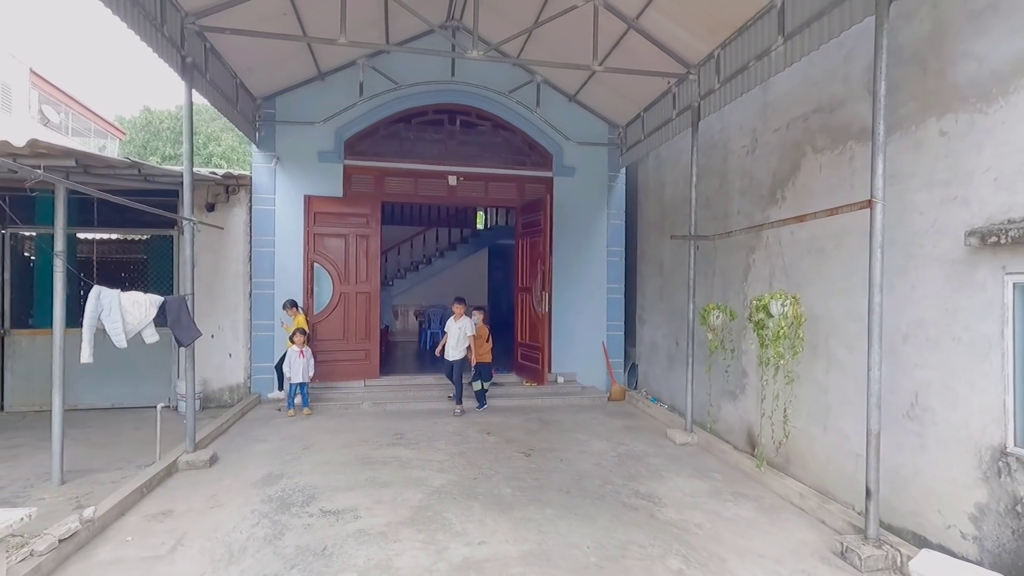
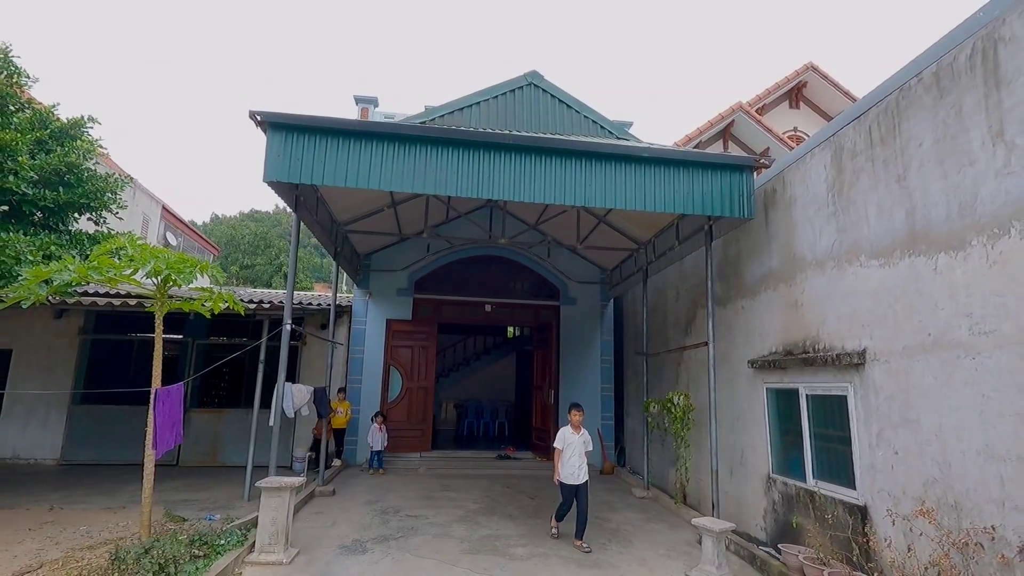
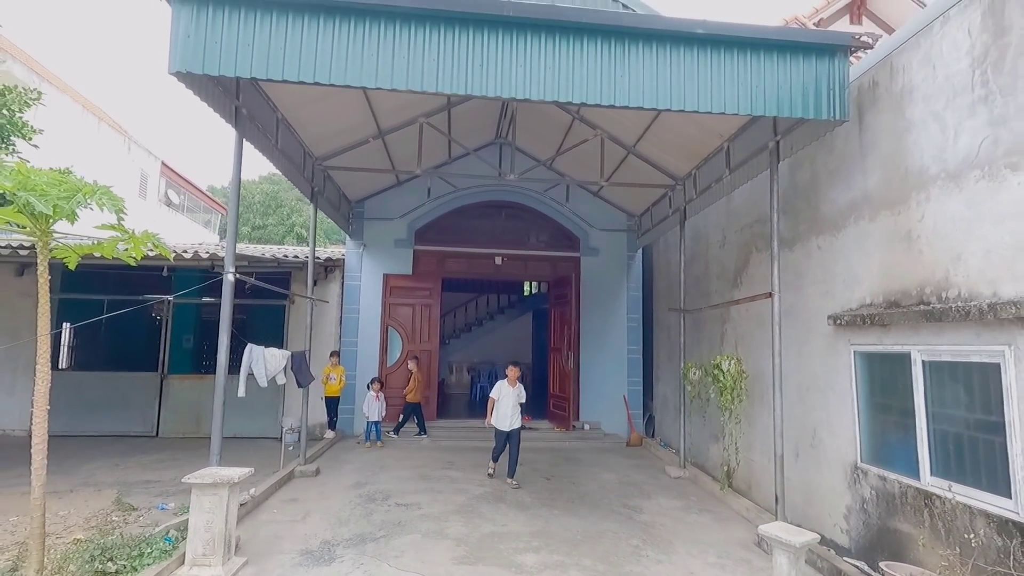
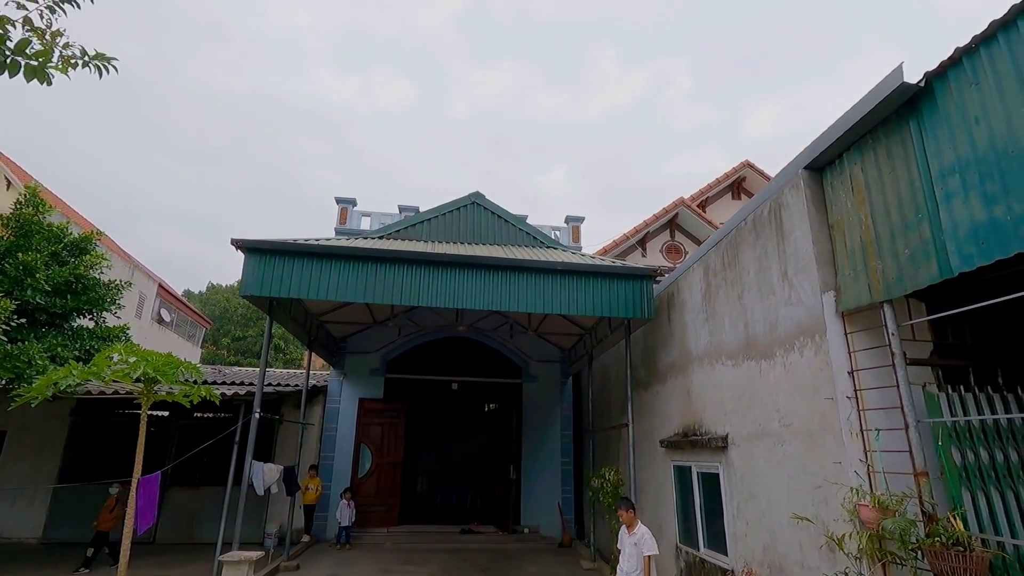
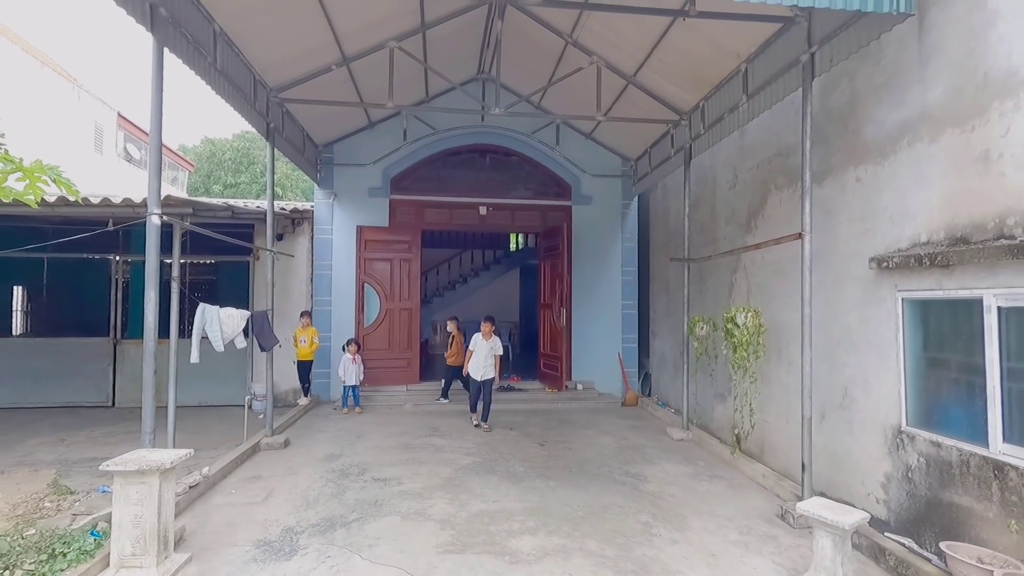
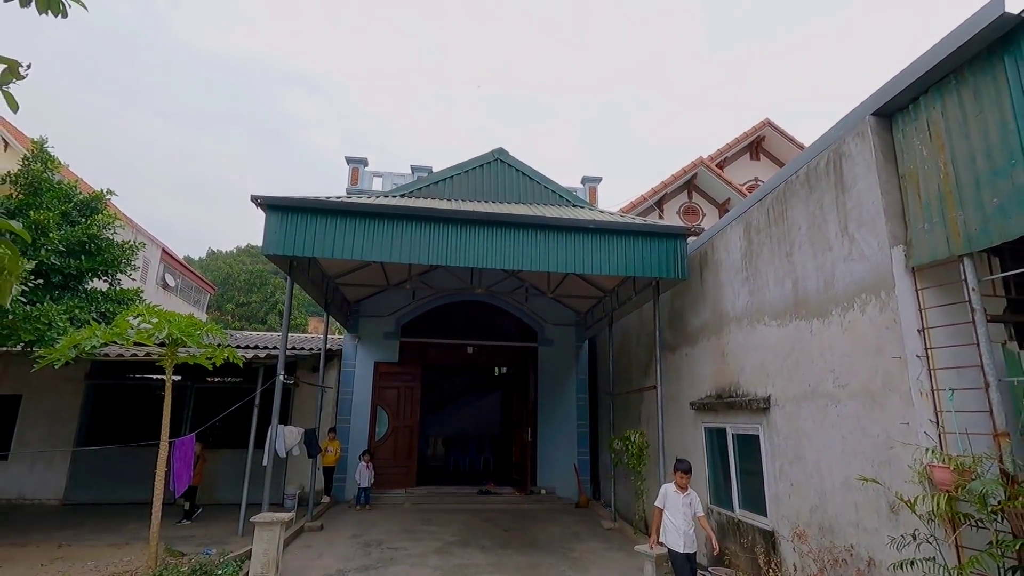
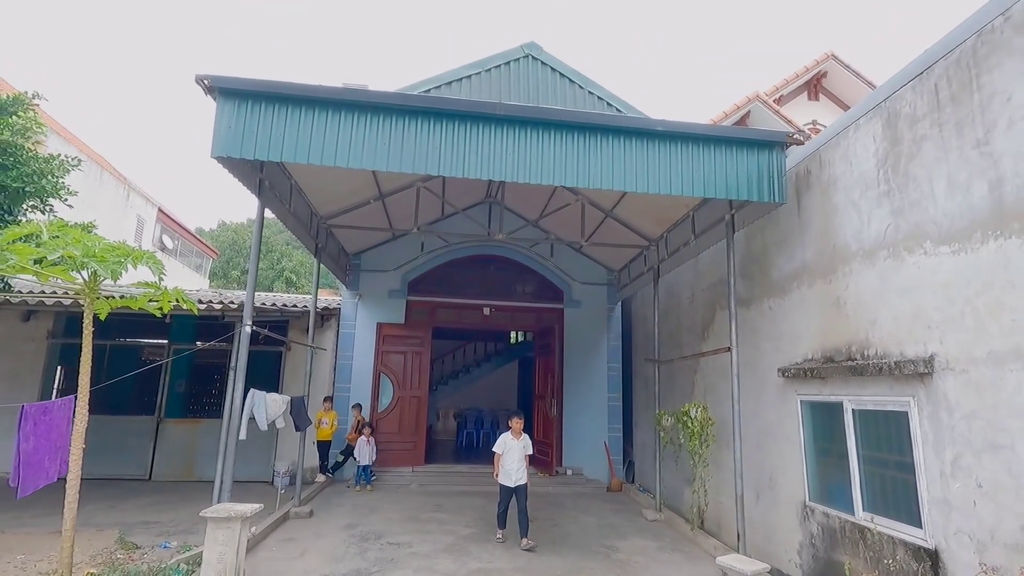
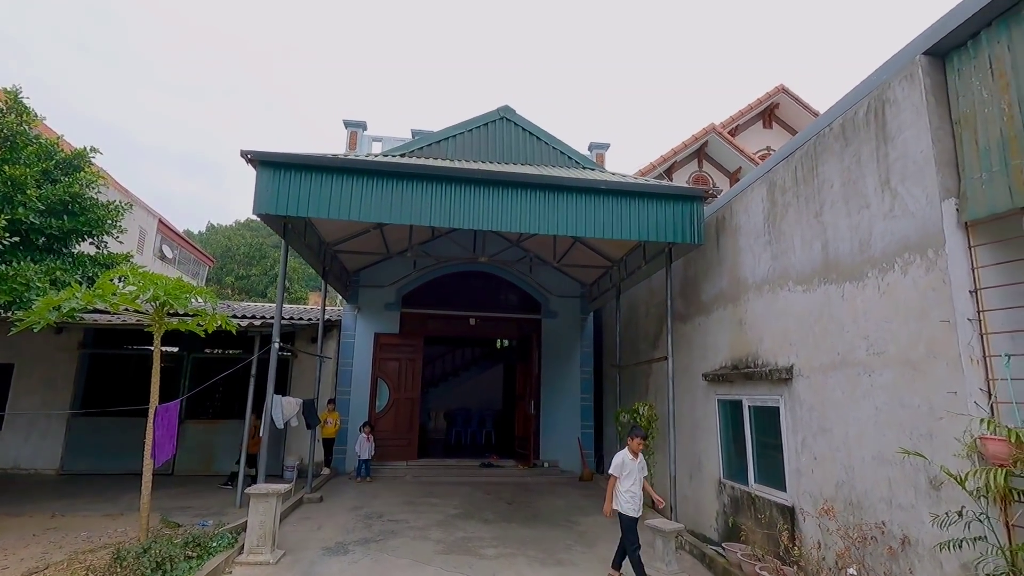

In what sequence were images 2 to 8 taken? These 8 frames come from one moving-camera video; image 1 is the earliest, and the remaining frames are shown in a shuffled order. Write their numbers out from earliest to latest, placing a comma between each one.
5, 3, 7, 2, 8, 6, 4
